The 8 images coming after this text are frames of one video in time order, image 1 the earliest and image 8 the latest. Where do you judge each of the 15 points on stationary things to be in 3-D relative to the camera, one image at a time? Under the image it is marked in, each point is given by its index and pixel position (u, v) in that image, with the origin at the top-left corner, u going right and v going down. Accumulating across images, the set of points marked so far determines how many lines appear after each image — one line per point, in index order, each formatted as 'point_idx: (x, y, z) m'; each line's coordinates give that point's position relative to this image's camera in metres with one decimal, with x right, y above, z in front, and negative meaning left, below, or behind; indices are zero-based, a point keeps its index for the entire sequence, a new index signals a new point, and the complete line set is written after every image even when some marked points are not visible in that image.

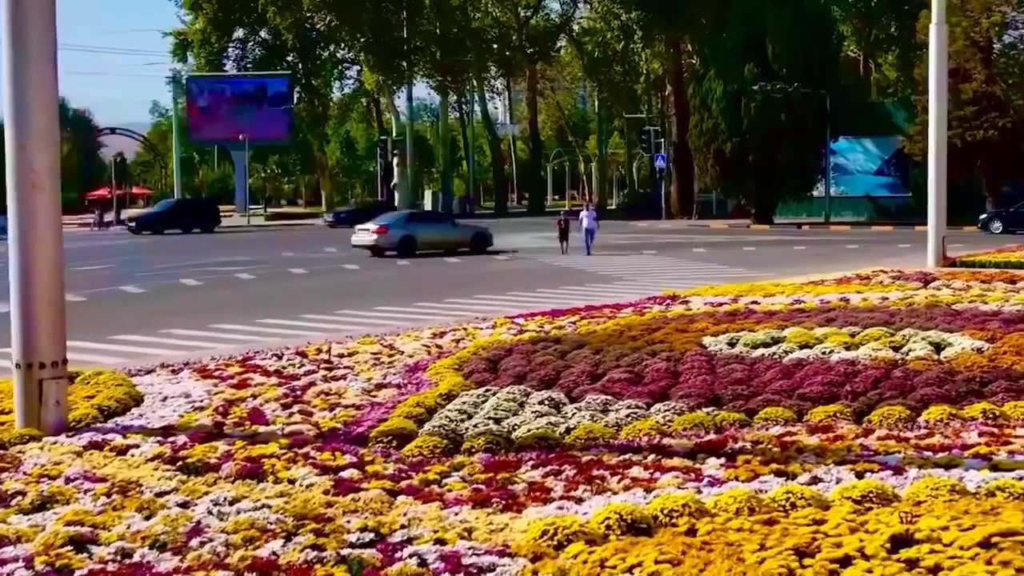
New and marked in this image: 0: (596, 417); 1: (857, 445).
0: (+0.5, -0.7, +8.4) m
1: (+1.8, -0.8, +7.6) m
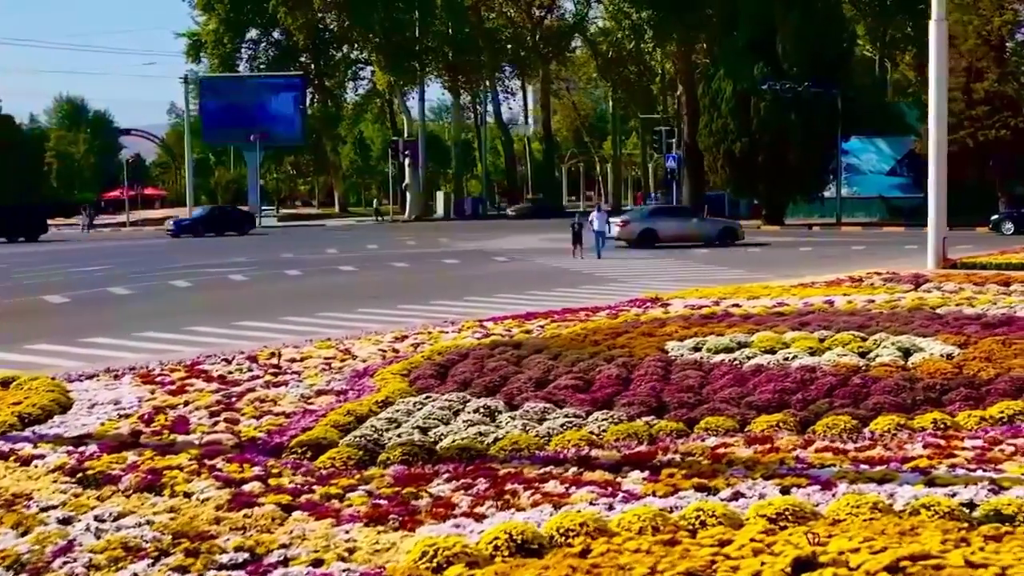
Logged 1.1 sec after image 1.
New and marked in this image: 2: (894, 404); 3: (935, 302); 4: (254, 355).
0: (+0.1, -0.8, +8.1) m
1: (+1.4, -0.8, +7.2) m
2: (+2.2, -0.7, +8.5) m
3: (+4.4, -0.2, +15.3) m
4: (-2.1, -0.5, +11.7) m
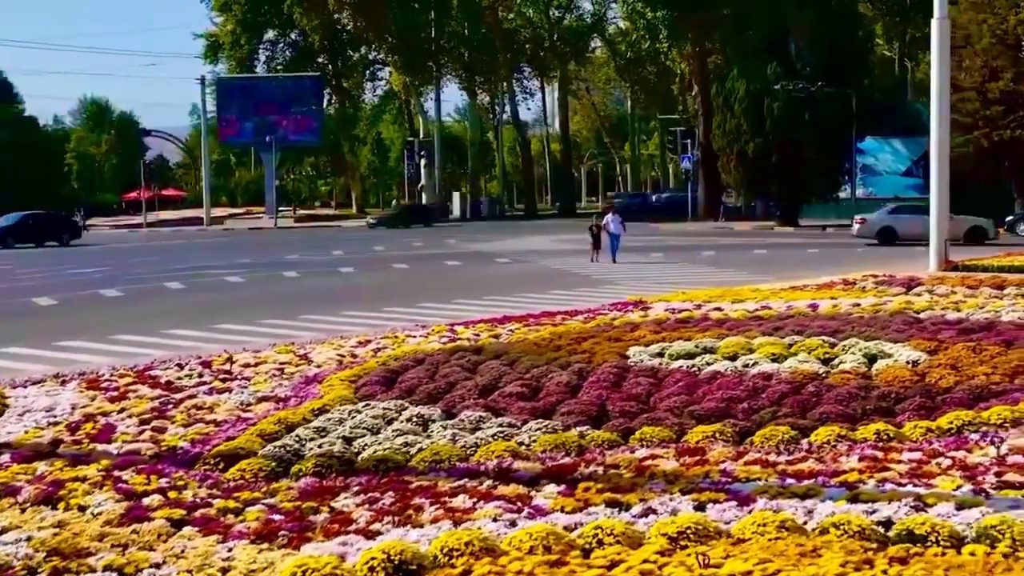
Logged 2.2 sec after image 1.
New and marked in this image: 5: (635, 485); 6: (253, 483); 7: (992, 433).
0: (-0.3, -0.8, +7.8) m
1: (+1.0, -0.9, +6.9) m
2: (+1.8, -0.7, +8.2) m
3: (+4.2, -0.2, +15.0) m
4: (-2.4, -0.6, +11.4) m
5: (+0.6, -0.9, +6.6) m
6: (-1.2, -0.9, +6.8) m
7: (+2.5, -0.8, +7.7) m
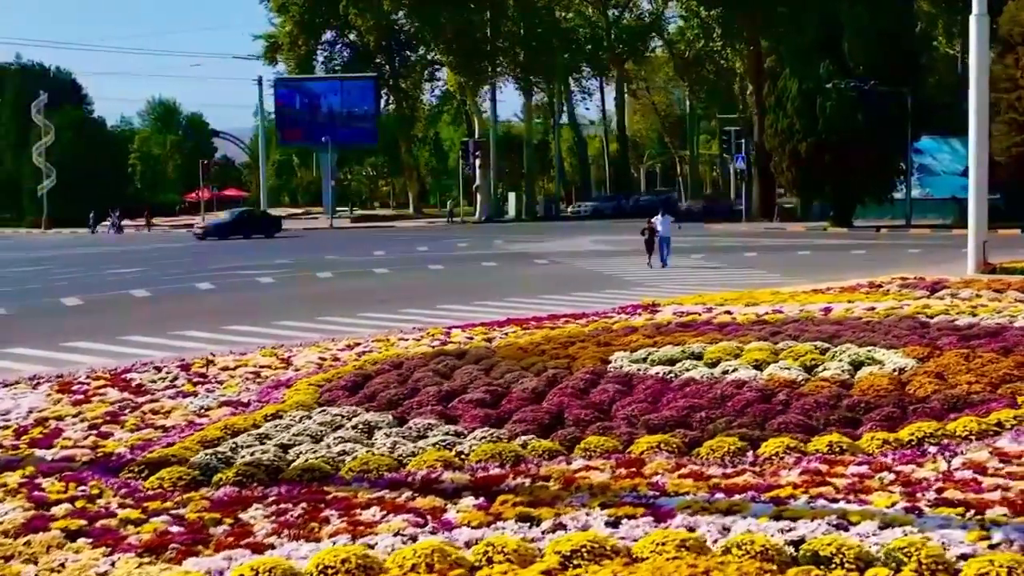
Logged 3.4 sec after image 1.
0: (-0.6, -0.8, +7.6) m
1: (+0.6, -0.9, +6.6) m
2: (+1.6, -0.7, +7.9) m
3: (+4.2, -0.2, +14.6) m
4: (-2.5, -0.6, +11.3) m
5: (+0.2, -0.9, +6.4) m
6: (-1.6, -0.9, +6.7) m
7: (+2.2, -0.8, +7.4) m
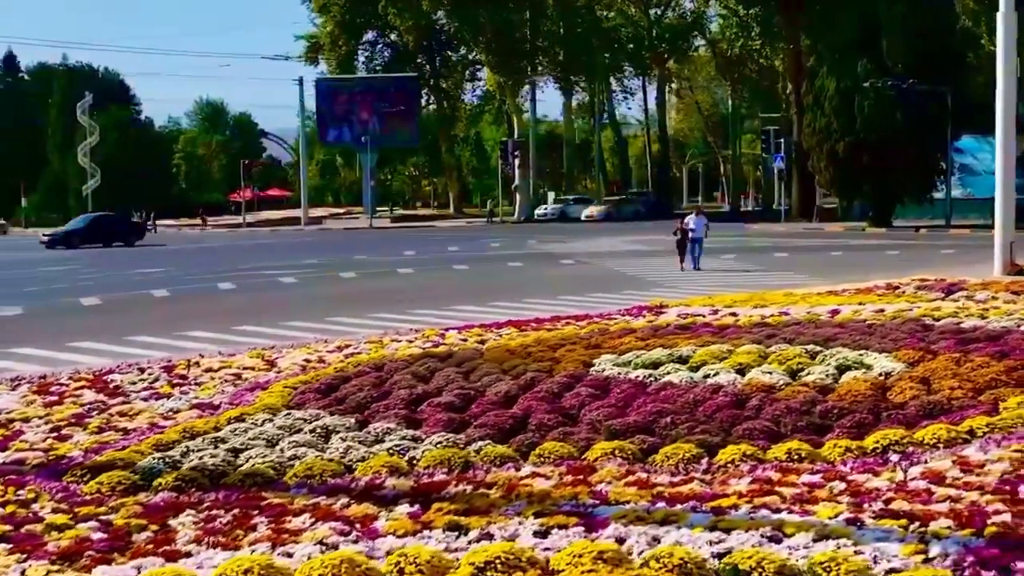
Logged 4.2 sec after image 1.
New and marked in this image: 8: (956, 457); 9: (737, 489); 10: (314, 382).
0: (-0.8, -0.8, +7.5) m
1: (+0.3, -0.9, +6.5) m
2: (+1.3, -0.8, +7.7) m
3: (+4.2, -0.3, +14.3) m
4: (-2.6, -0.6, +11.3) m
5: (-0.1, -0.9, +6.2) m
6: (-1.8, -0.9, +6.6) m
7: (+2.0, -0.8, +7.2) m
8: (+2.1, -0.8, +7.0) m
9: (+1.0, -0.9, +6.5) m
10: (-1.4, -0.6, +10.0) m
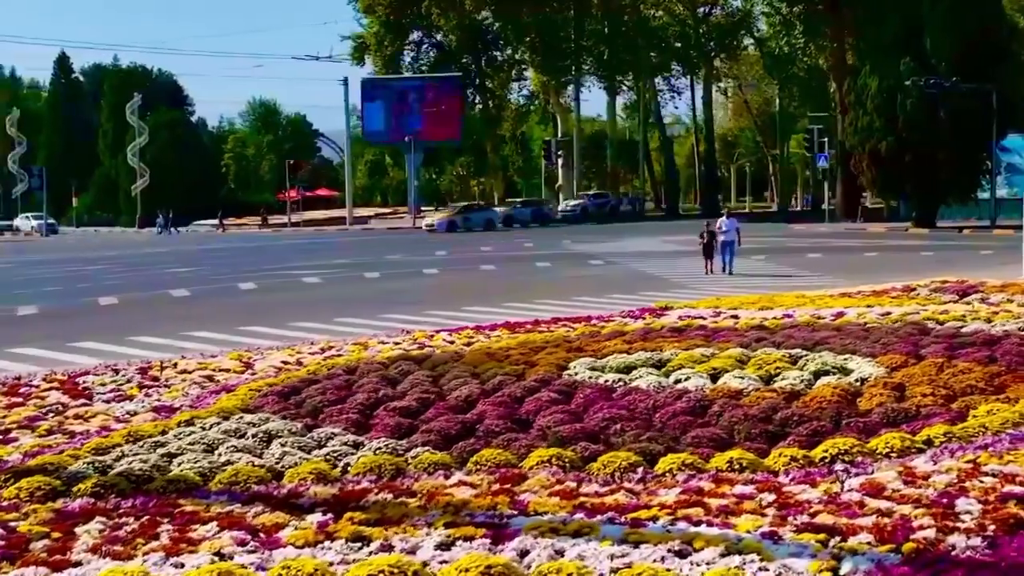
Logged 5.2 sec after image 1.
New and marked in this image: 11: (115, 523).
0: (-1.1, -0.8, +7.4) m
1: (0.0, -0.9, +6.3) m
2: (+1.0, -0.8, +7.5) m
3: (+4.2, -0.3, +13.9) m
4: (-2.8, -0.6, +11.2) m
5: (-0.4, -0.9, +6.0) m
6: (-2.2, -0.9, +6.5) m
7: (+1.7, -0.8, +6.9) m
8: (+1.8, -0.8, +6.8) m
9: (+0.7, -0.9, +6.3) m
10: (-1.6, -0.7, +9.9) m
11: (-1.6, -1.0, +6.1) m
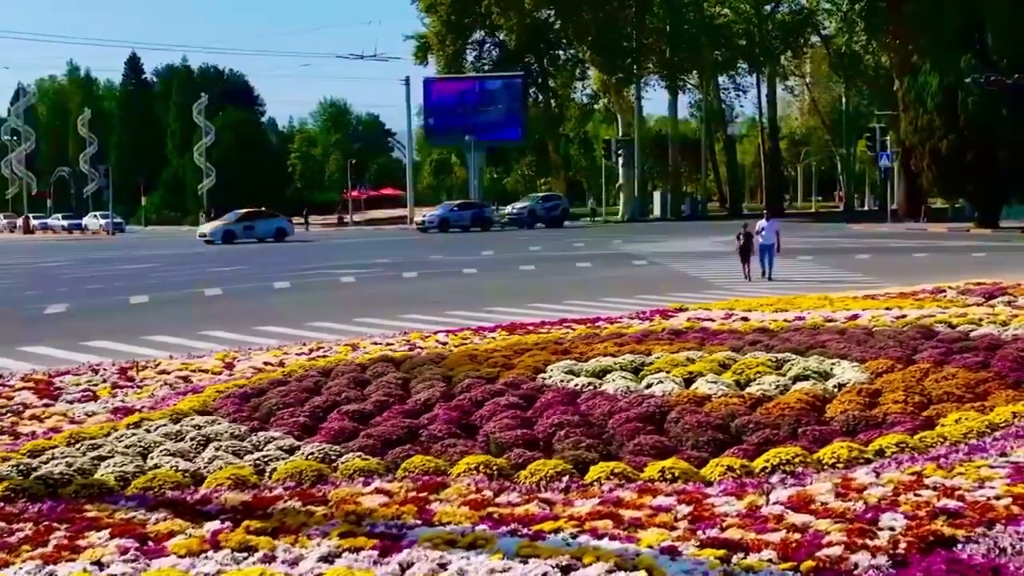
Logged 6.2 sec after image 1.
0: (-1.5, -0.8, +7.2) m
1: (-0.4, -0.9, +6.1) m
2: (+0.7, -0.8, +7.2) m
3: (+4.2, -0.3, +13.5) m
4: (-2.9, -0.6, +11.1) m
5: (-0.8, -0.9, +5.9) m
6: (-2.5, -0.9, +6.4) m
7: (+1.3, -0.9, +6.6) m
8: (+1.5, -0.9, +6.5) m
9: (+0.3, -0.9, +6.0) m
10: (-1.8, -0.7, +9.8) m
11: (-2.0, -1.0, +6.0) m
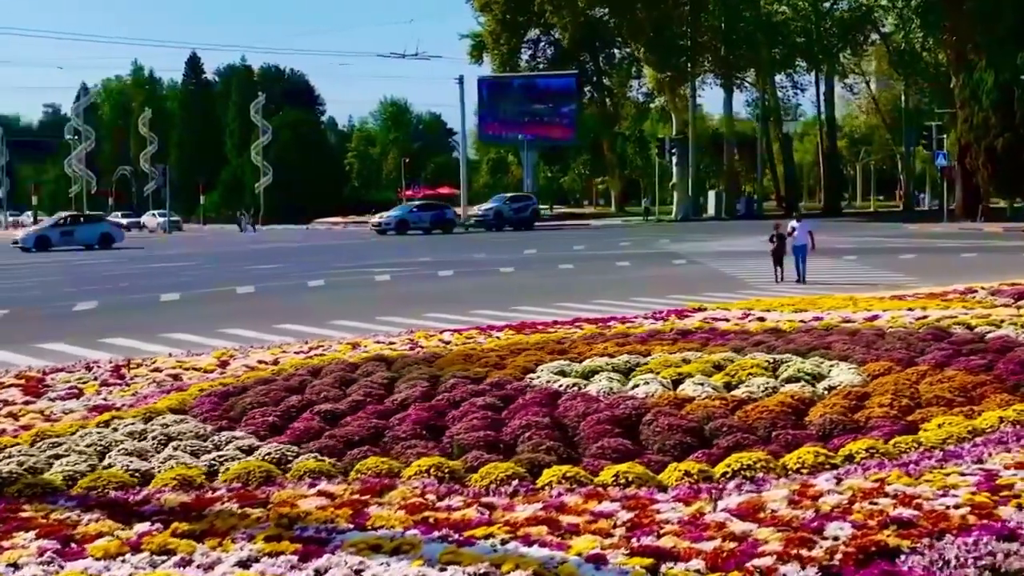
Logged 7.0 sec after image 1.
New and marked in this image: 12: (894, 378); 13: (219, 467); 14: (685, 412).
0: (-1.6, -0.8, +7.1) m
1: (-0.6, -0.9, +5.9) m
2: (+0.5, -0.8, +7.0) m
3: (+4.2, -0.3, +13.2) m
4: (-2.9, -0.6, +11.1) m
5: (-1.1, -0.9, +5.7) m
6: (-2.8, -0.9, +6.3) m
7: (+1.1, -0.8, +6.4) m
8: (+1.2, -0.8, +6.3) m
9: (0.0, -0.9, +5.8) m
10: (-1.8, -0.6, +9.7) m
11: (-2.3, -1.0, +5.9) m
12: (+2.4, -0.6, +9.1) m
13: (-1.4, -0.8, +6.9) m
14: (+1.0, -0.7, +8.0) m
